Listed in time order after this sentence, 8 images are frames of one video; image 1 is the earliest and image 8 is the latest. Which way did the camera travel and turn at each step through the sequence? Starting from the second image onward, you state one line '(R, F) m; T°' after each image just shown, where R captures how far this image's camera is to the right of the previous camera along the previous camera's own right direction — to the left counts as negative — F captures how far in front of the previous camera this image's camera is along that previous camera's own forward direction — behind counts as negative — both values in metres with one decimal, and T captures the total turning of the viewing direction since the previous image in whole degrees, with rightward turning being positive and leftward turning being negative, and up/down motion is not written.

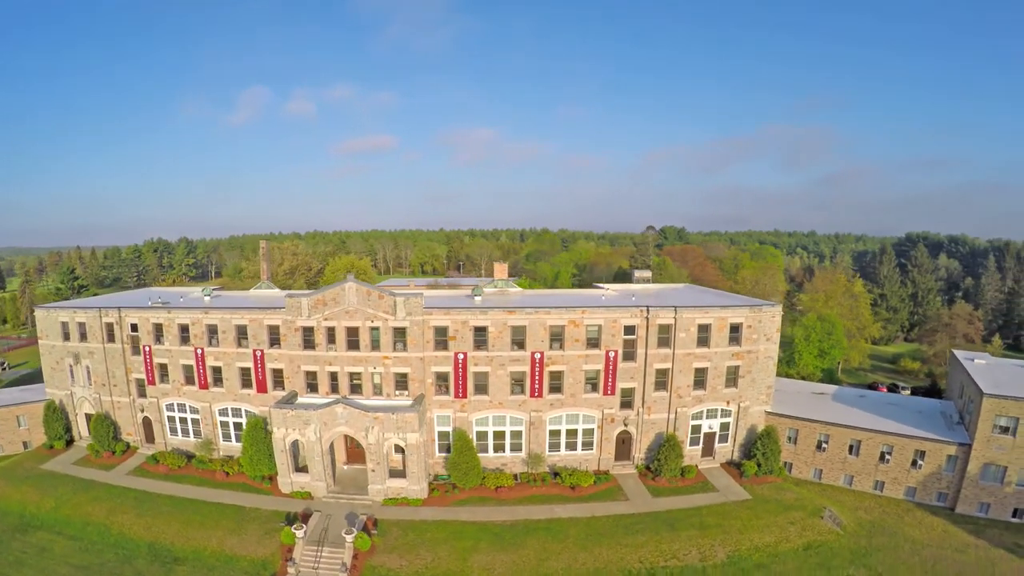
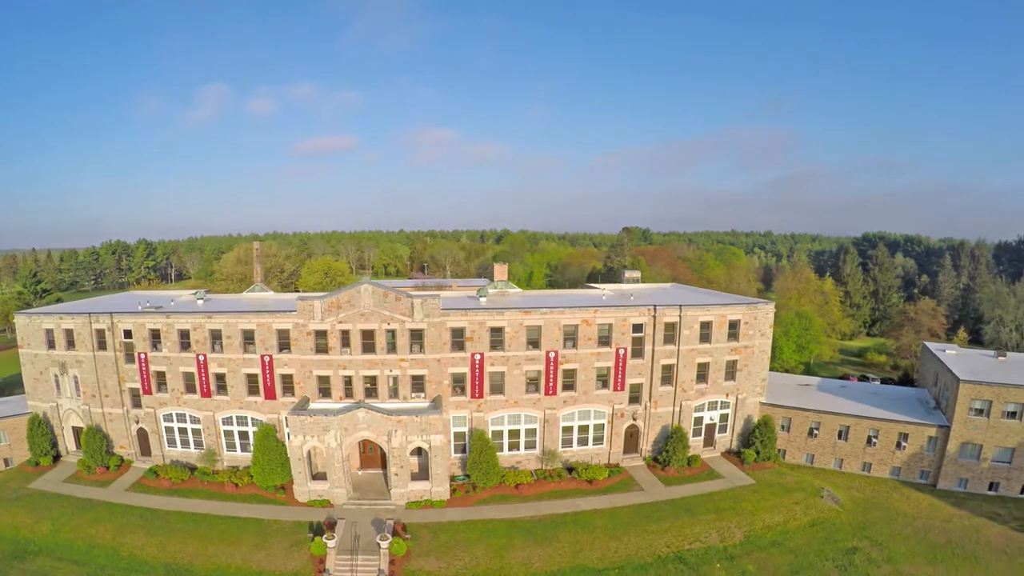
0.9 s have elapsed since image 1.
(-4.6, -0.4) m; +6°
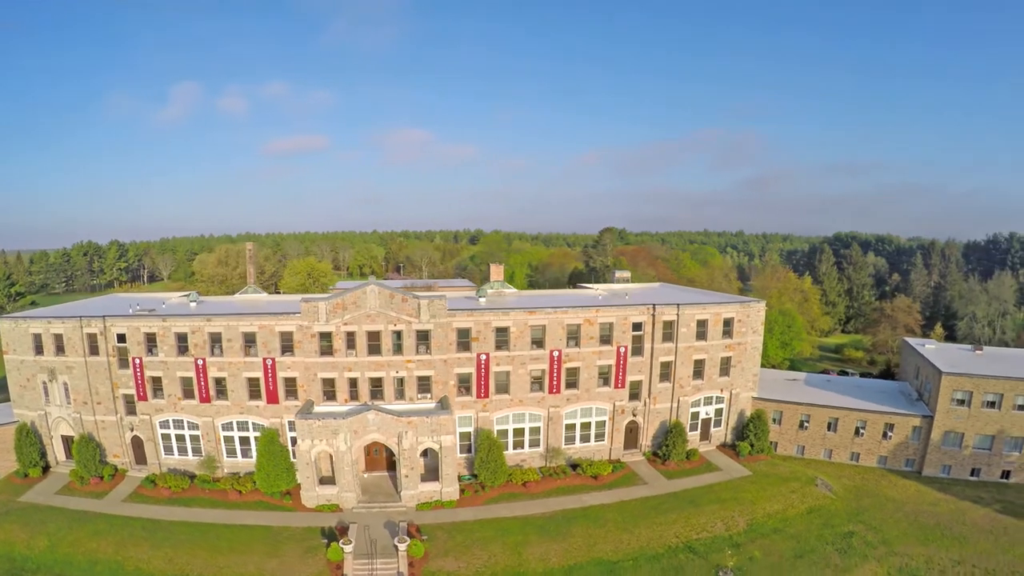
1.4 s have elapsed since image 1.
(-2.5, -0.3) m; +3°
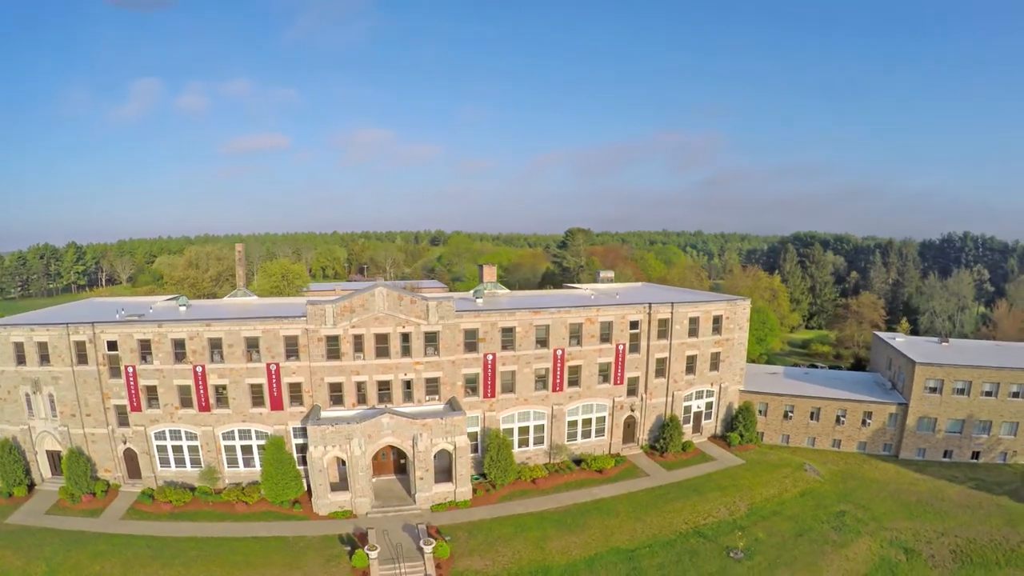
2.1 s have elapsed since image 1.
(-3.6, -0.4) m; +5°
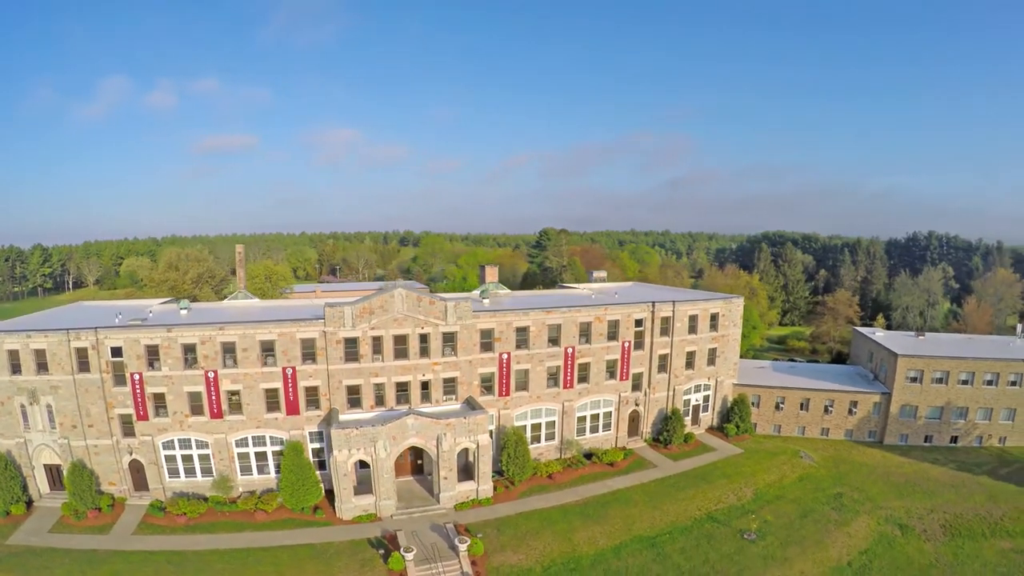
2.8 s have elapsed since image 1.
(-4.0, -0.3) m; +5°
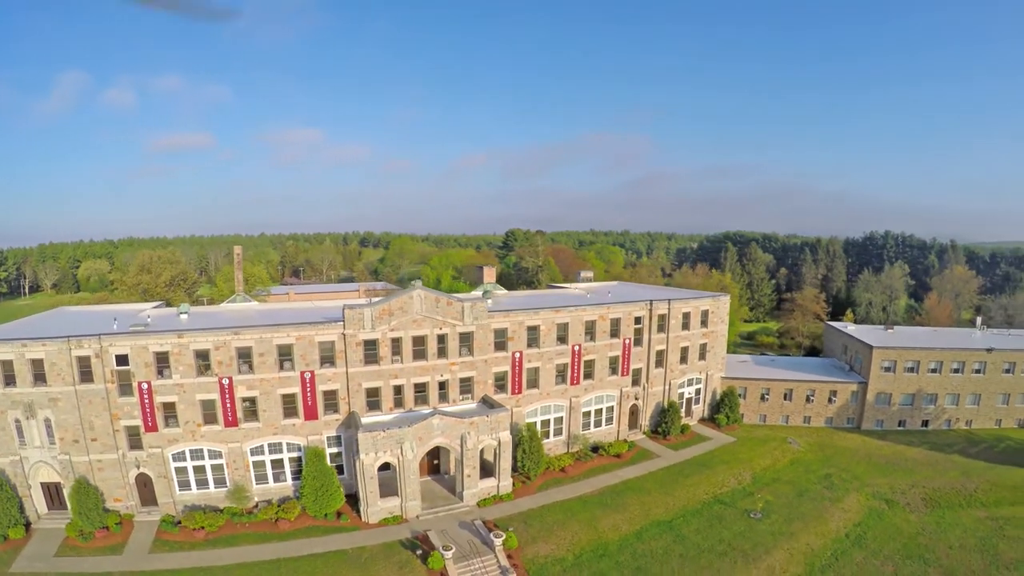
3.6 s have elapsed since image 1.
(-4.5, -0.3) m; +6°
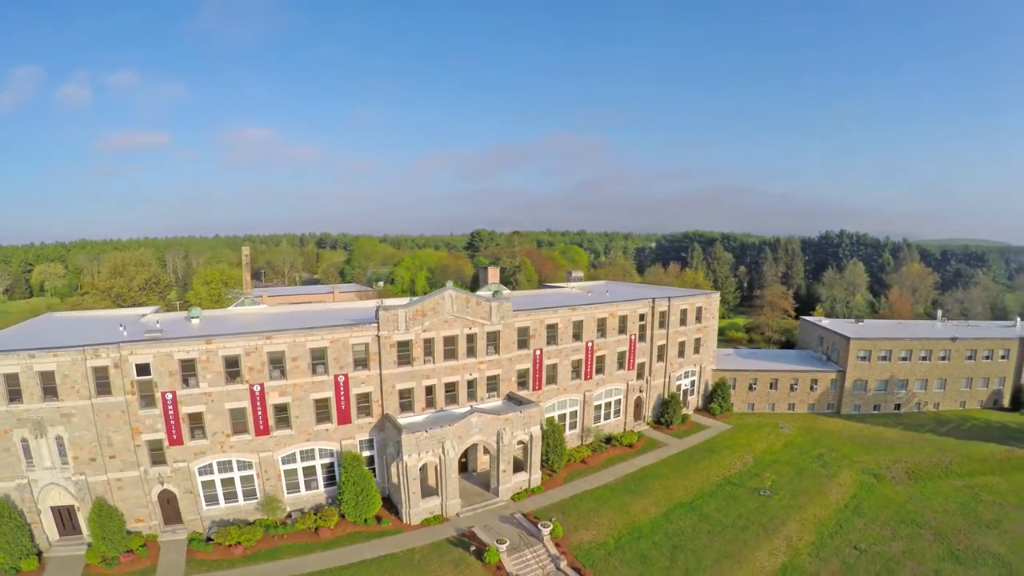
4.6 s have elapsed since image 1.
(-5.5, -0.1) m; +6°
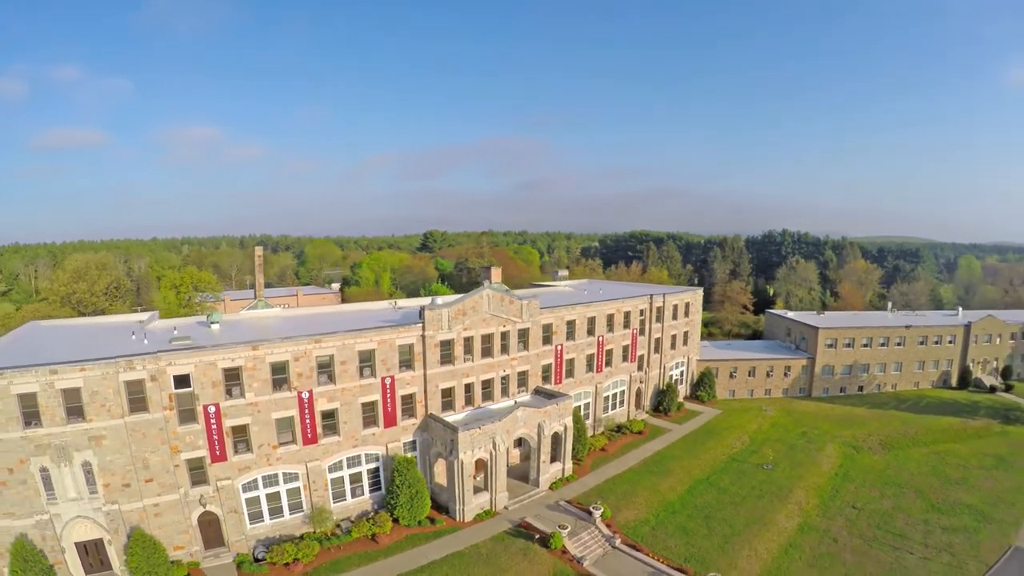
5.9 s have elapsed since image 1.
(-7.0, 0.0) m; +8°
